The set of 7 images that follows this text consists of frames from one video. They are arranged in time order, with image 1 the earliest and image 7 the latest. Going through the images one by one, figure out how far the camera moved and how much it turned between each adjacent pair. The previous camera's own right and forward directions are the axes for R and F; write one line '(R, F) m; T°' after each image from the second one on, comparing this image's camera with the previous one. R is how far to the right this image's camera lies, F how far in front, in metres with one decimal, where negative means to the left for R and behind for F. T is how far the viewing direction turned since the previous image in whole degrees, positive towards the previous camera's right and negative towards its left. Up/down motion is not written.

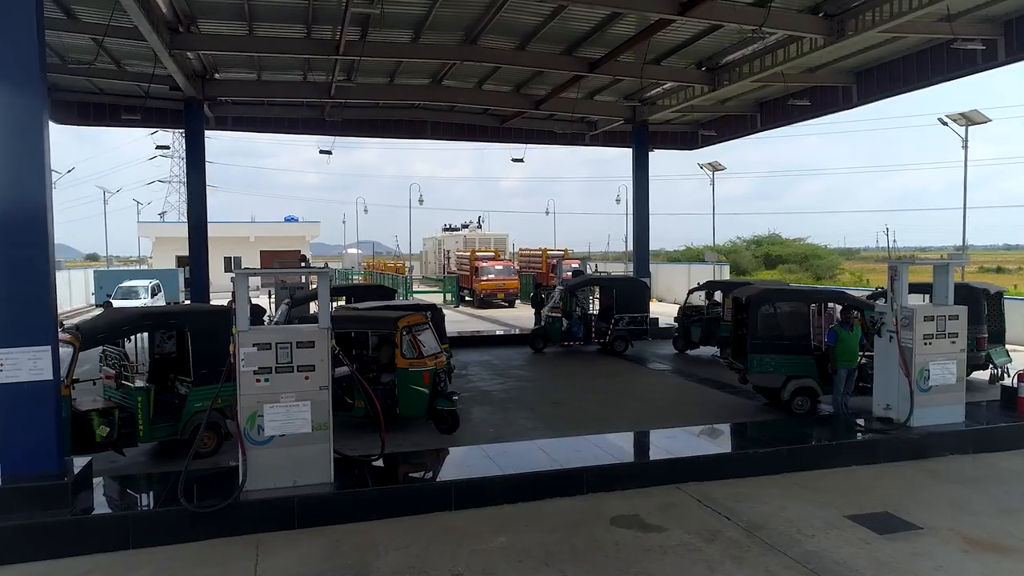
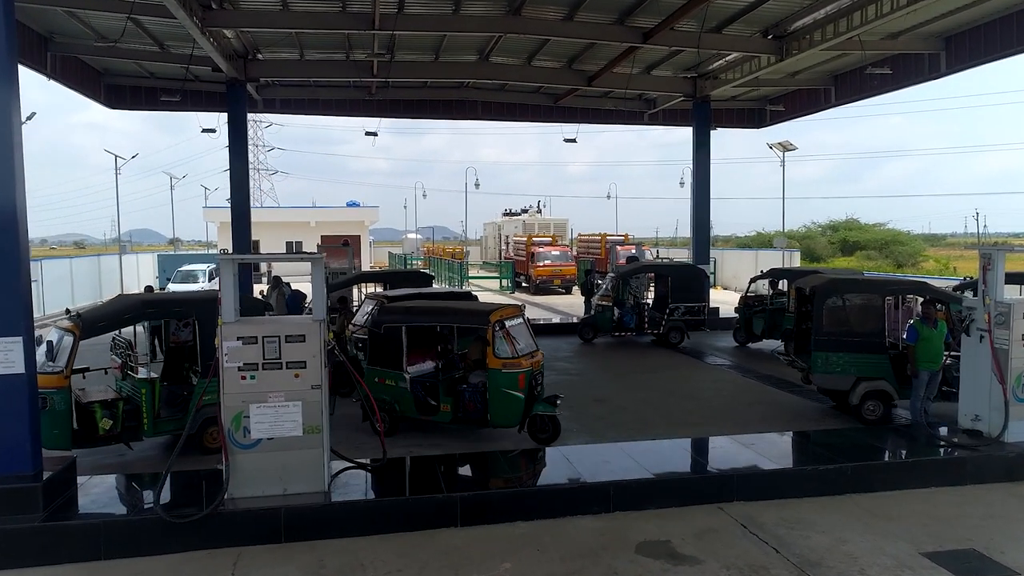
(+0.4, +0.8) m; -5°
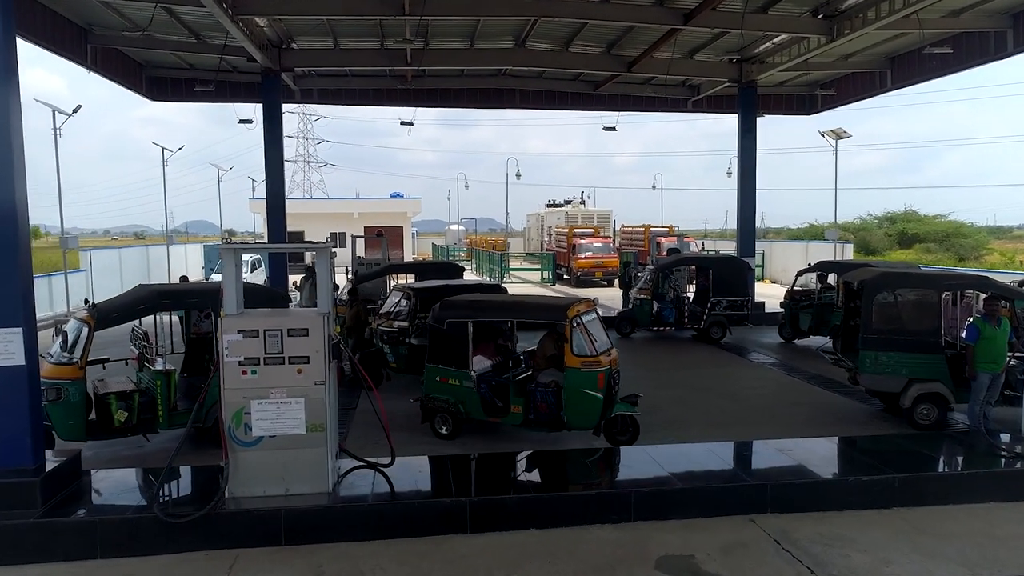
(+0.2, +0.4) m; -4°
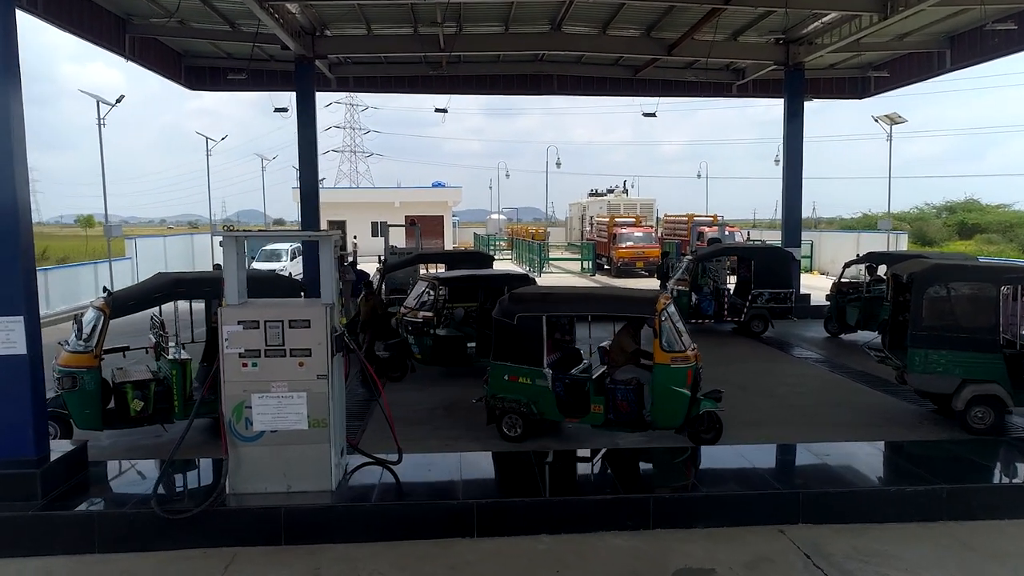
(+0.2, +0.3) m; -4°
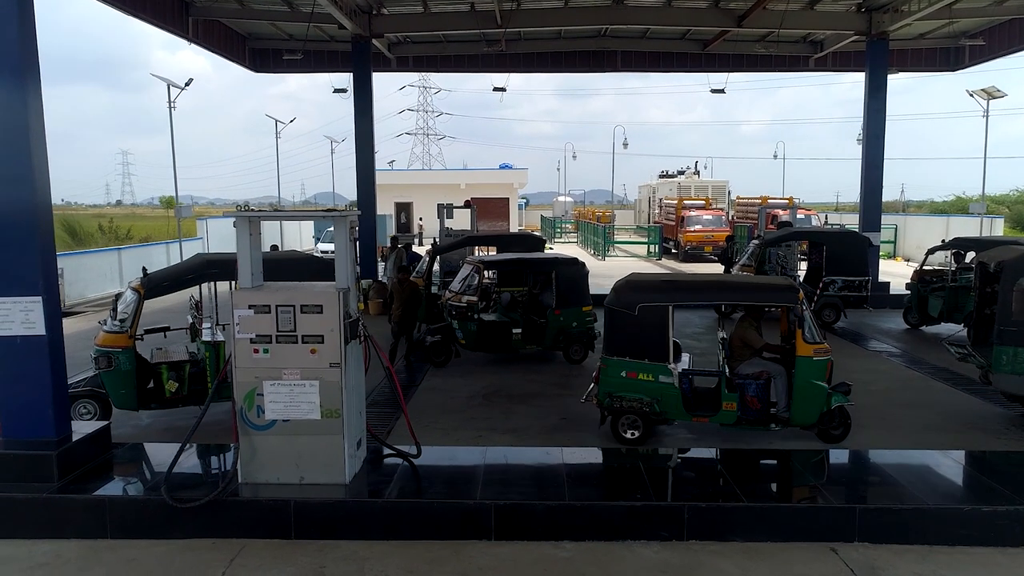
(+0.3, +0.4) m; -6°
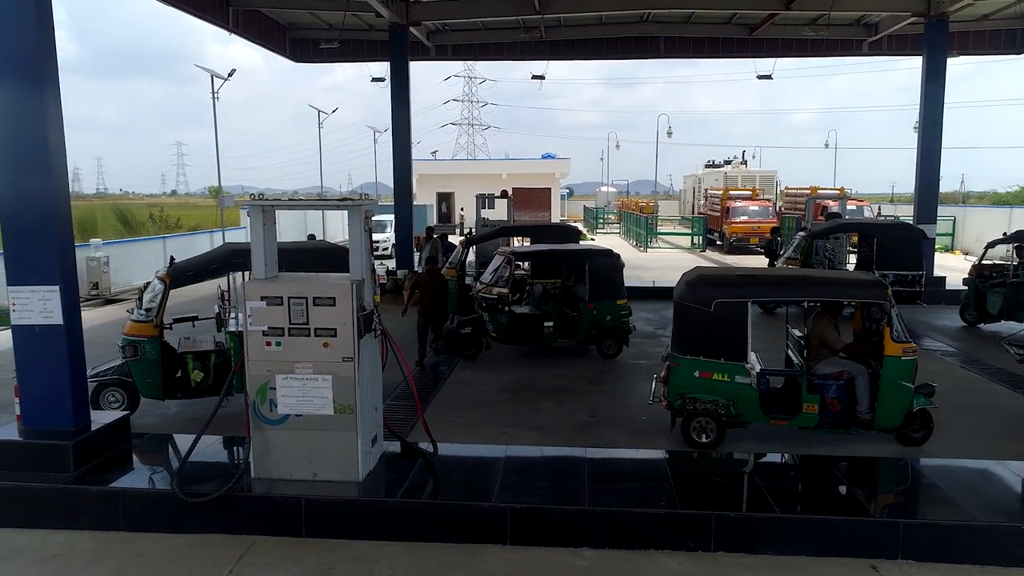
(+0.2, +0.2) m; -3°
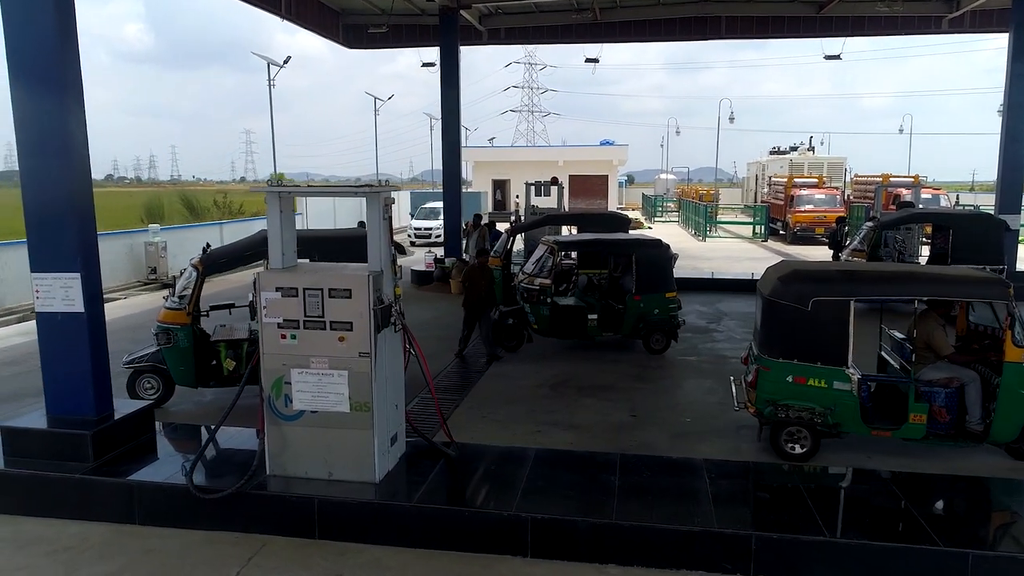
(+0.2, +0.3) m; -5°
